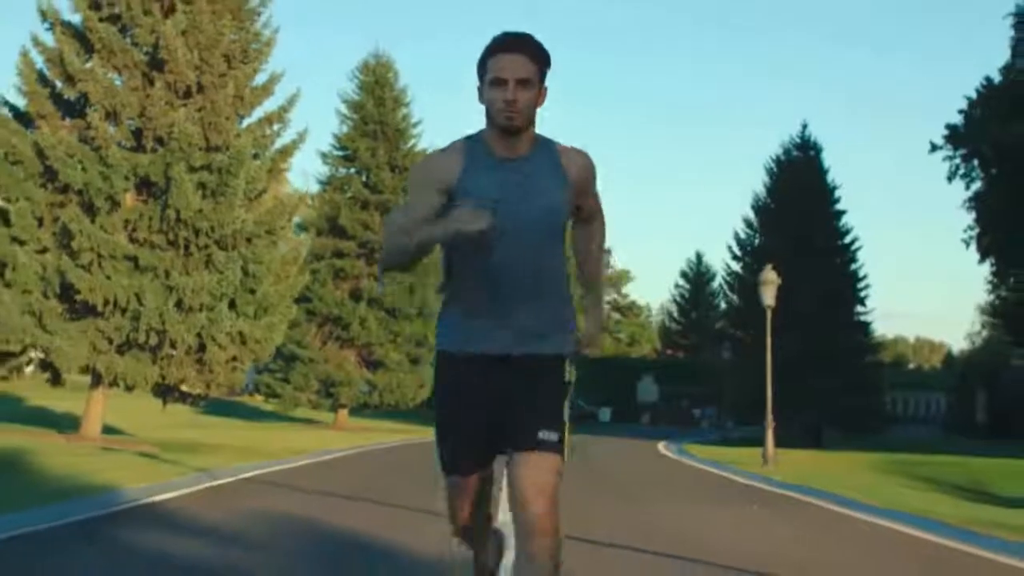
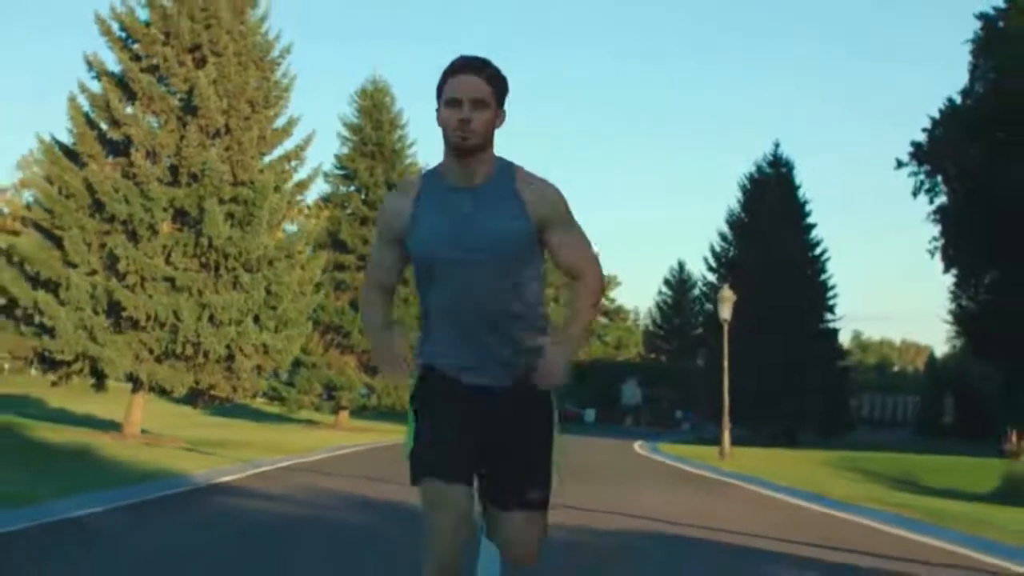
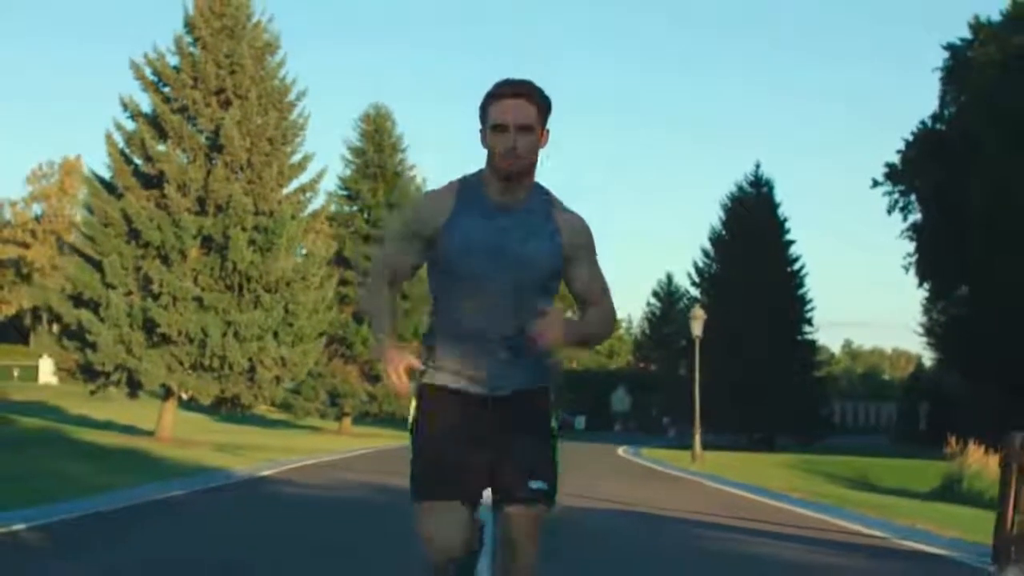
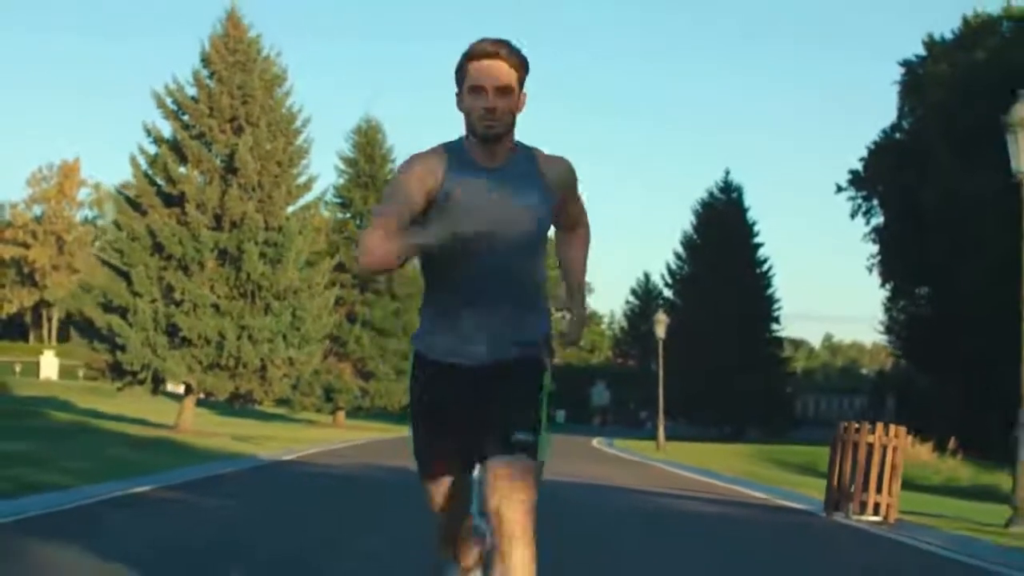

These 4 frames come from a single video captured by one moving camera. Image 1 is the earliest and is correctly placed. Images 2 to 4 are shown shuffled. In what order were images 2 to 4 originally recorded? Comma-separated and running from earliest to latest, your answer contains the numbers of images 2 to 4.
2, 3, 4
